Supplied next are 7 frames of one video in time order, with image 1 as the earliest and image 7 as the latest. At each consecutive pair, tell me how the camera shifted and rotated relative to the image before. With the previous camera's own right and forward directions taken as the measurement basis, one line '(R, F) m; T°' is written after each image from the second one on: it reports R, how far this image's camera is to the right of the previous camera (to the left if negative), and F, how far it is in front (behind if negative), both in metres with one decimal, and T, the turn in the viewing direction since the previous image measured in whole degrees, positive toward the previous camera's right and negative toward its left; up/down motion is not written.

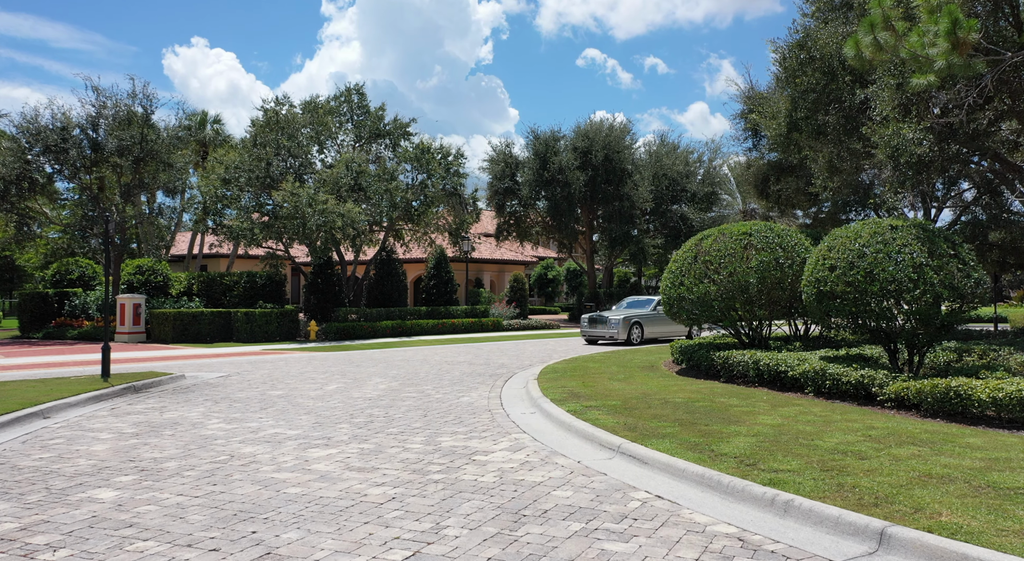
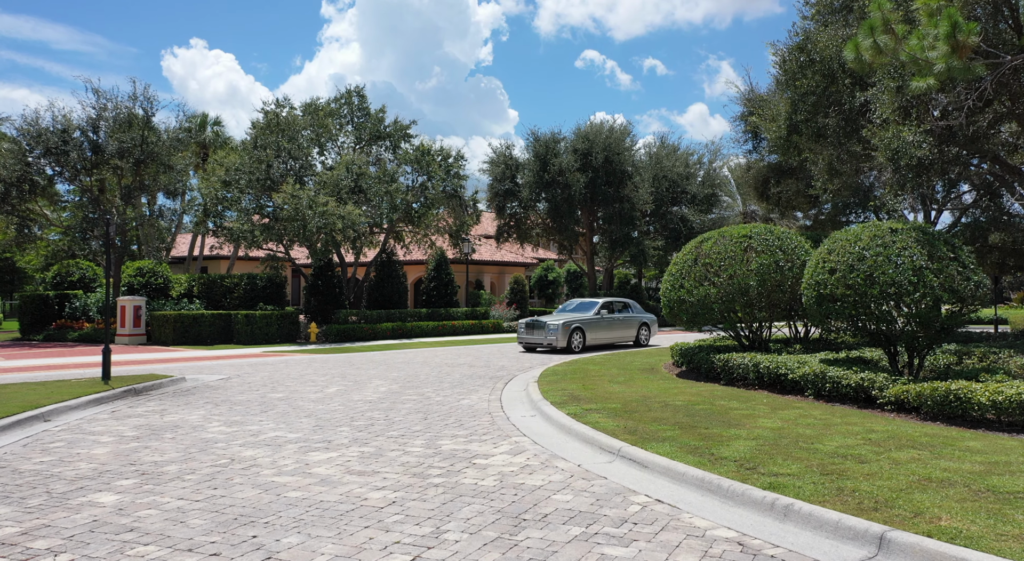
(0.0, 0.0) m; 0°
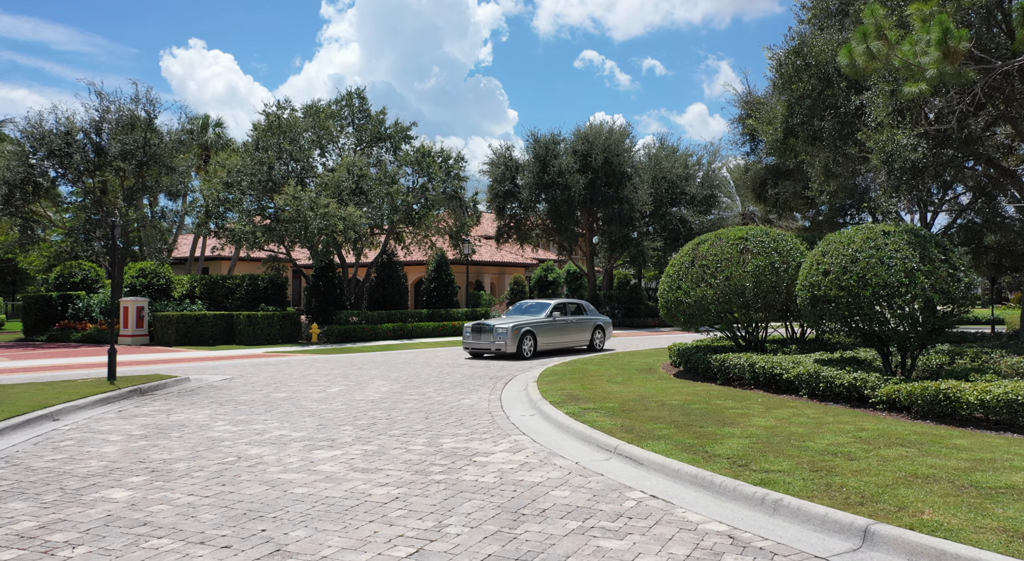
(0.0, -0.2) m; 0°
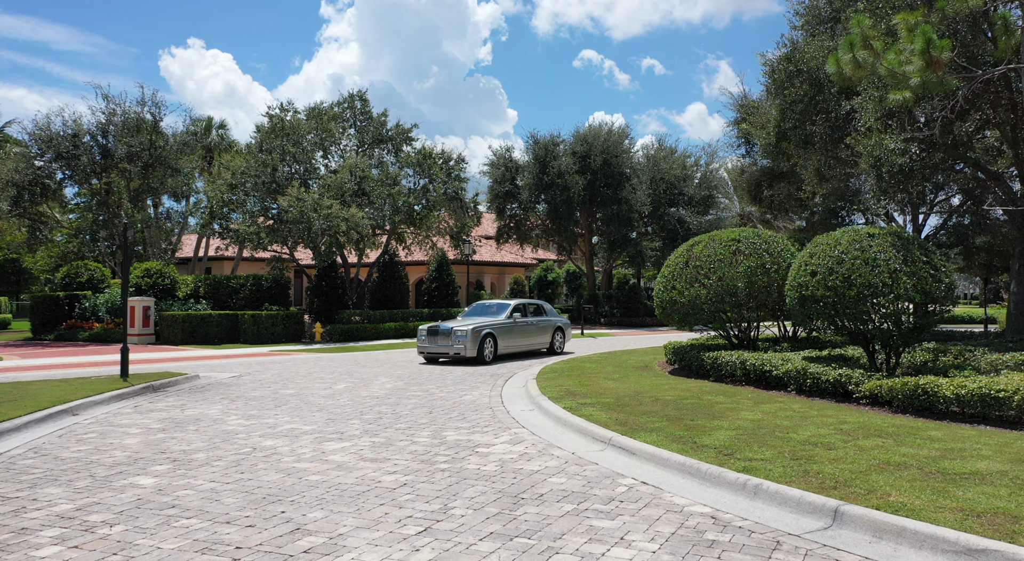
(0.0, -0.5) m; 0°
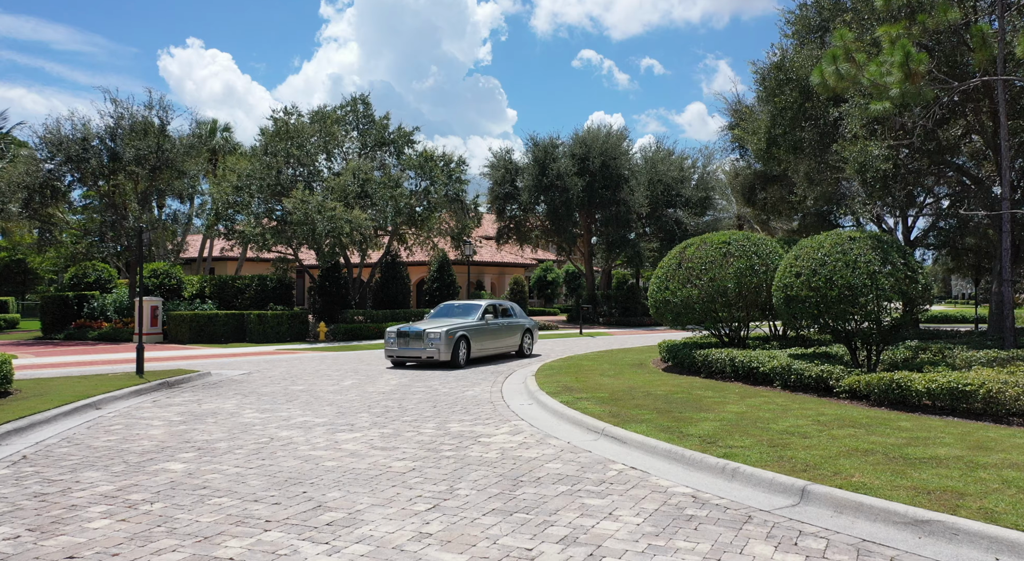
(0.0, -0.6) m; 0°
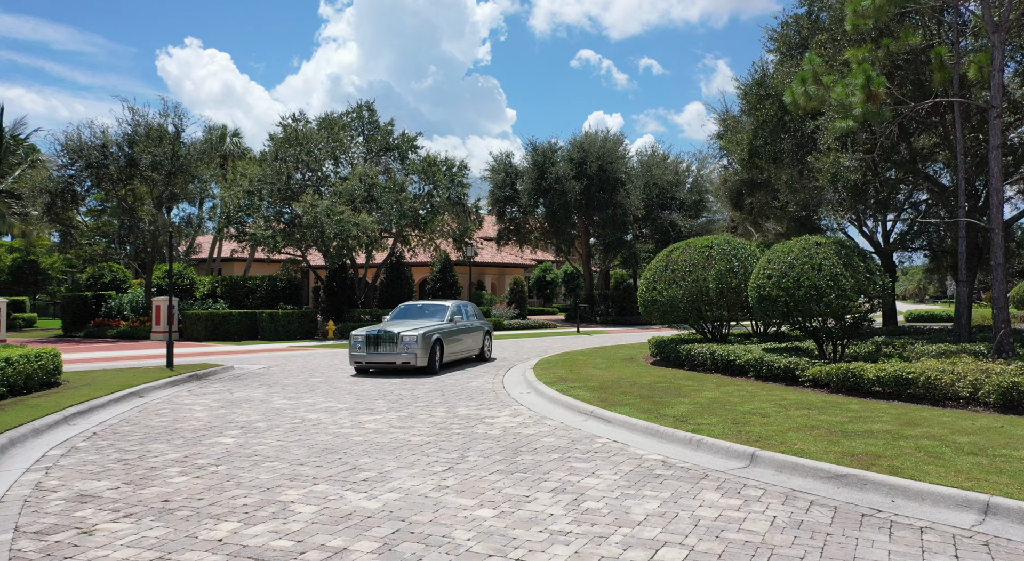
(0.0, -1.3) m; 0°
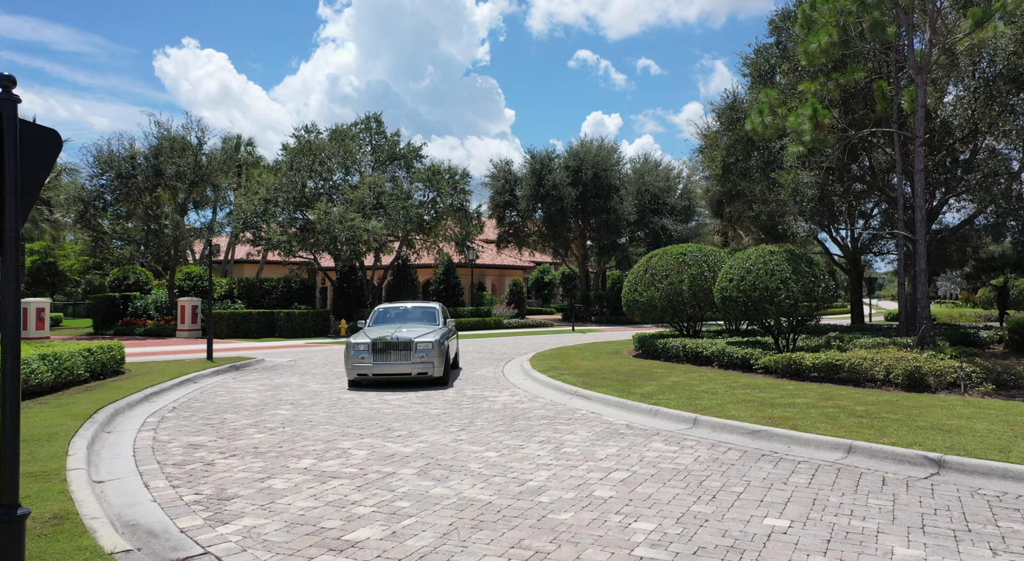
(0.0, -2.3) m; 0°
